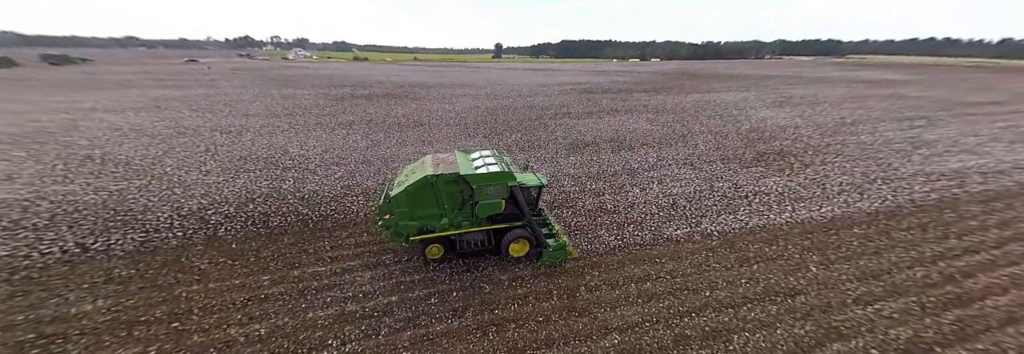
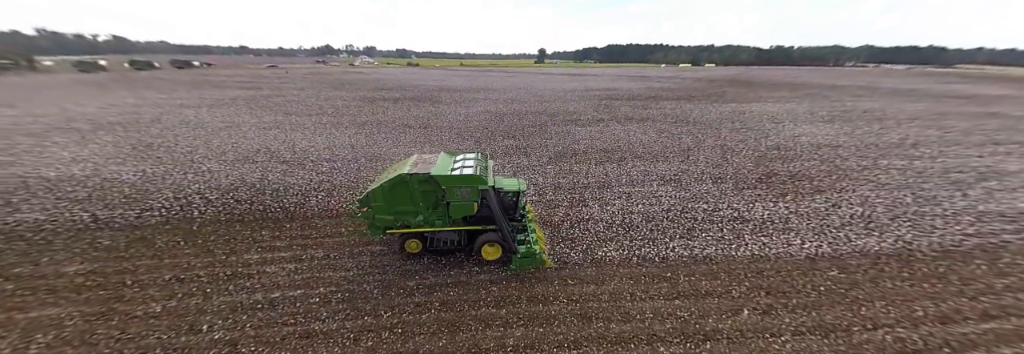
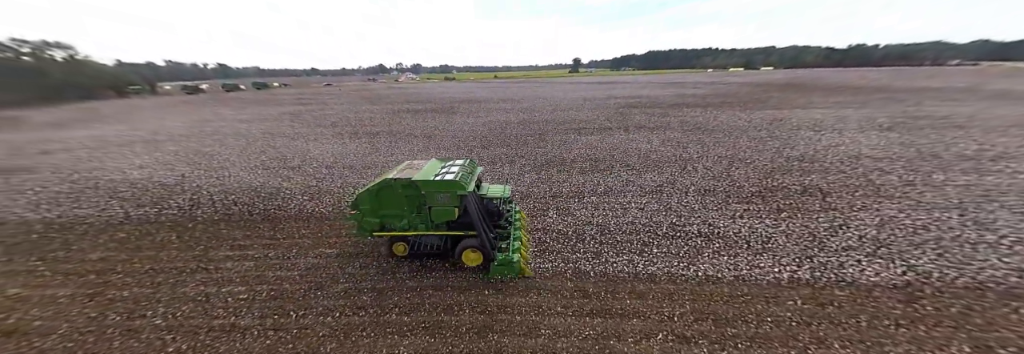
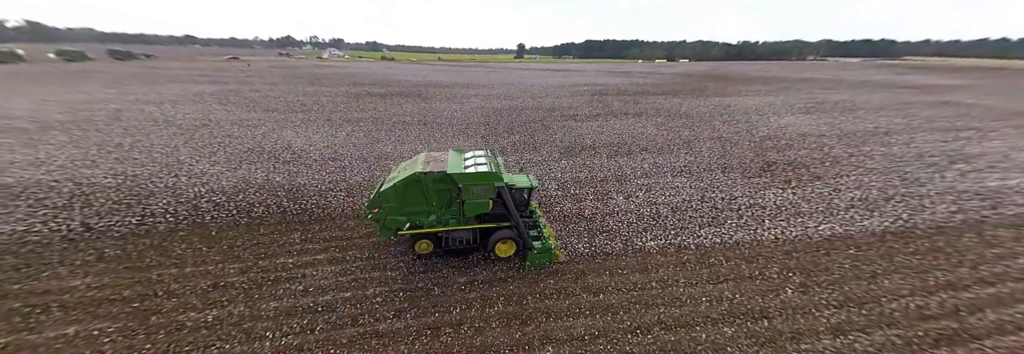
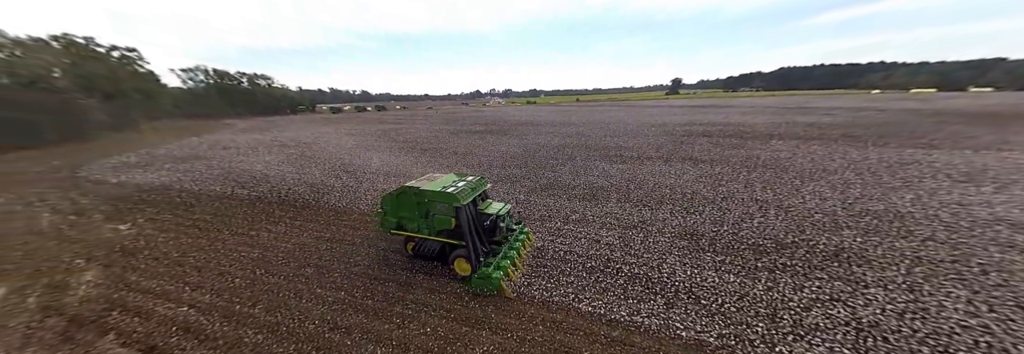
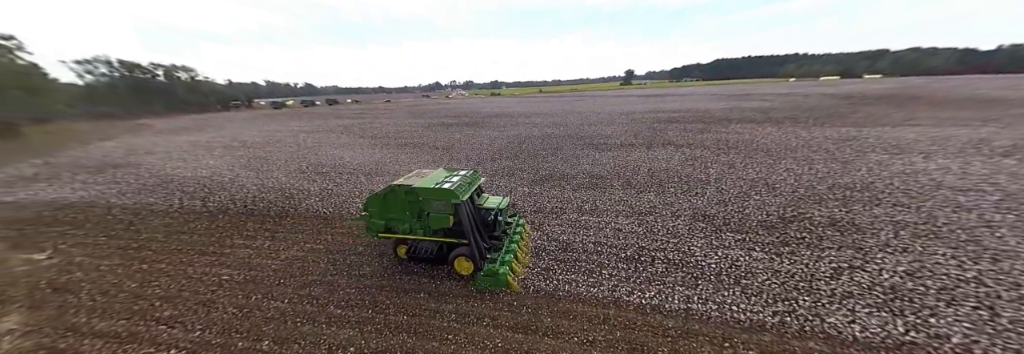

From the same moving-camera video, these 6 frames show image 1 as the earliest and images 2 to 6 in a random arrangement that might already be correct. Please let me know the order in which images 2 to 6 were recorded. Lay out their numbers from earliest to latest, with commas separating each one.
4, 2, 3, 6, 5
